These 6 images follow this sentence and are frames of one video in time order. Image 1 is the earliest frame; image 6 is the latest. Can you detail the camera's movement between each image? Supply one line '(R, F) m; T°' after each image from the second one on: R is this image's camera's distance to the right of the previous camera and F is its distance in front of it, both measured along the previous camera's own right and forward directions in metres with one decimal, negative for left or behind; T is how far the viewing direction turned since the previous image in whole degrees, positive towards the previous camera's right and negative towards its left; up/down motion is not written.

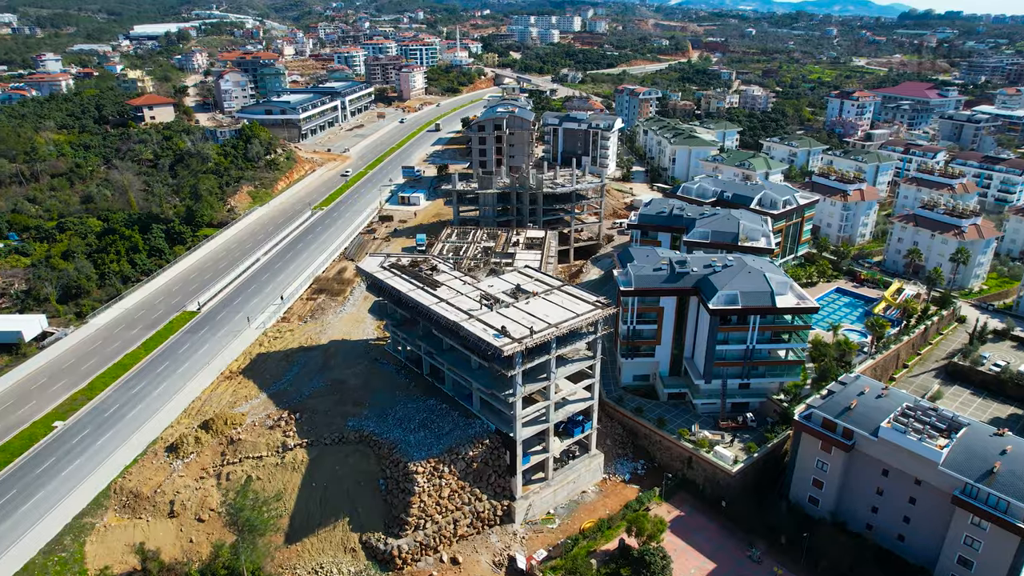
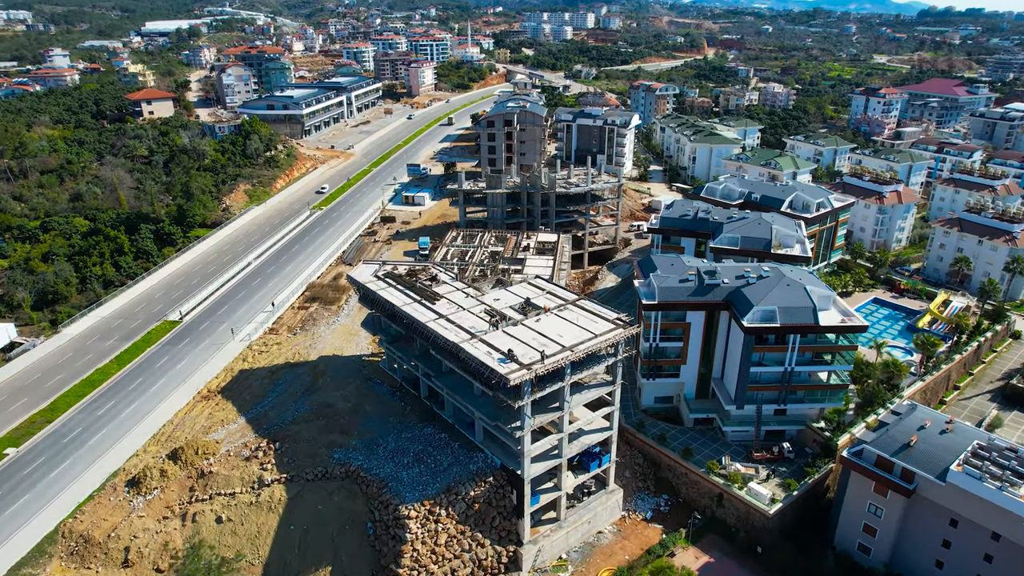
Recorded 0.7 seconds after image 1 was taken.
(+0.1, +5.1) m; -1°
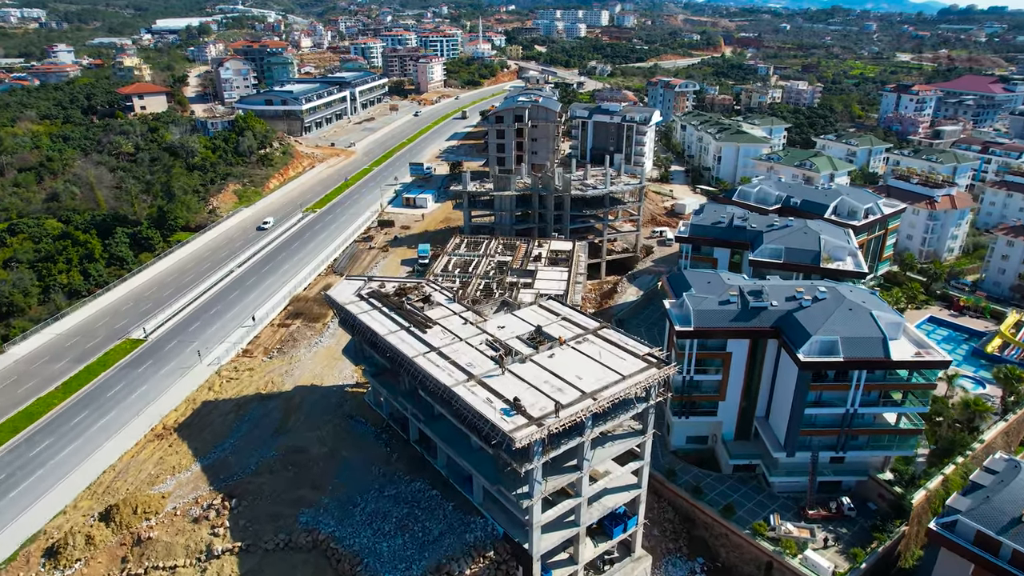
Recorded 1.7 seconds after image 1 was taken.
(+0.1, +6.8) m; -1°
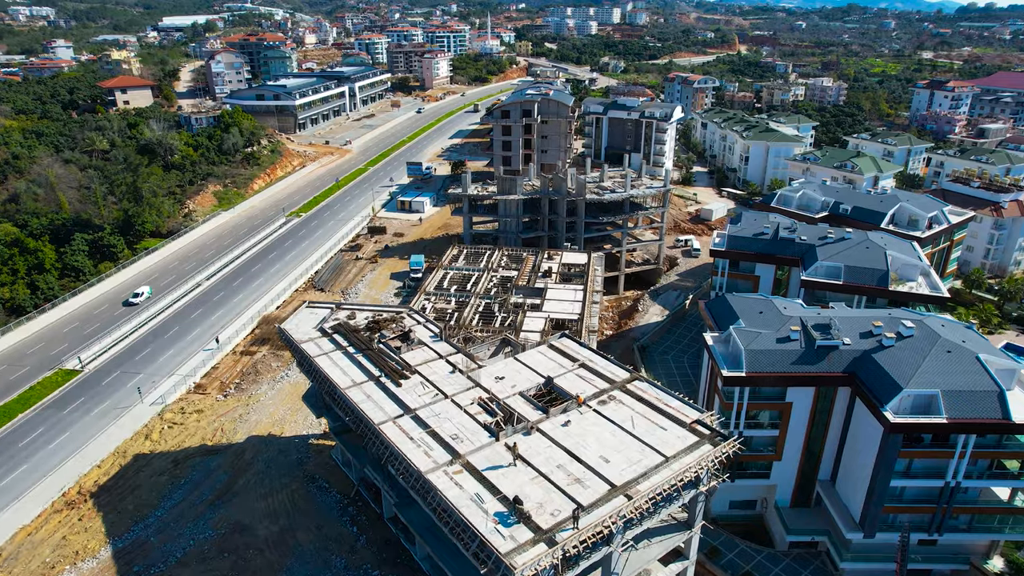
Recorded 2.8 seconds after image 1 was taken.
(+0.2, +7.7) m; -1°
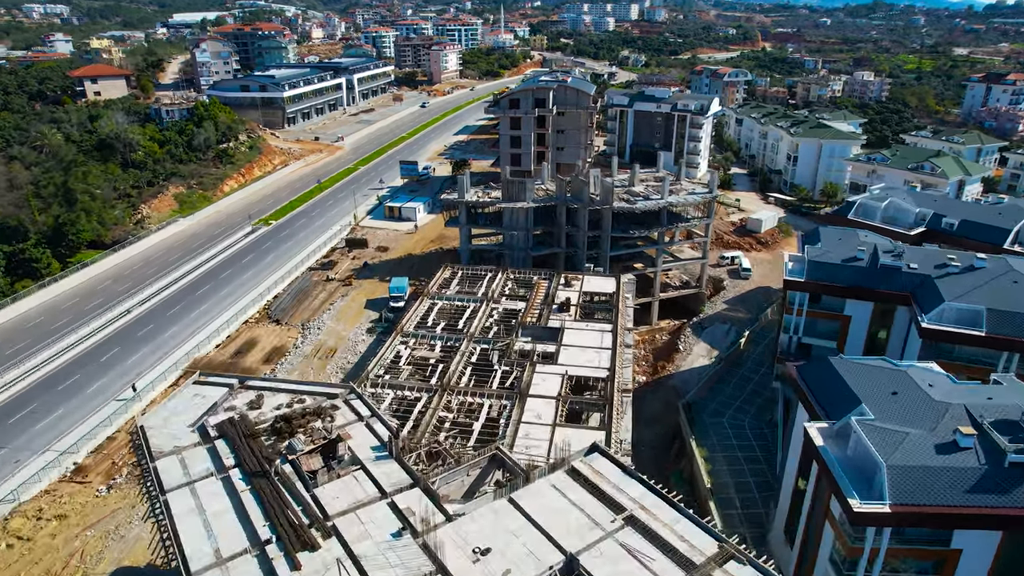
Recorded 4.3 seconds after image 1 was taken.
(+0.4, +11.2) m; -1°
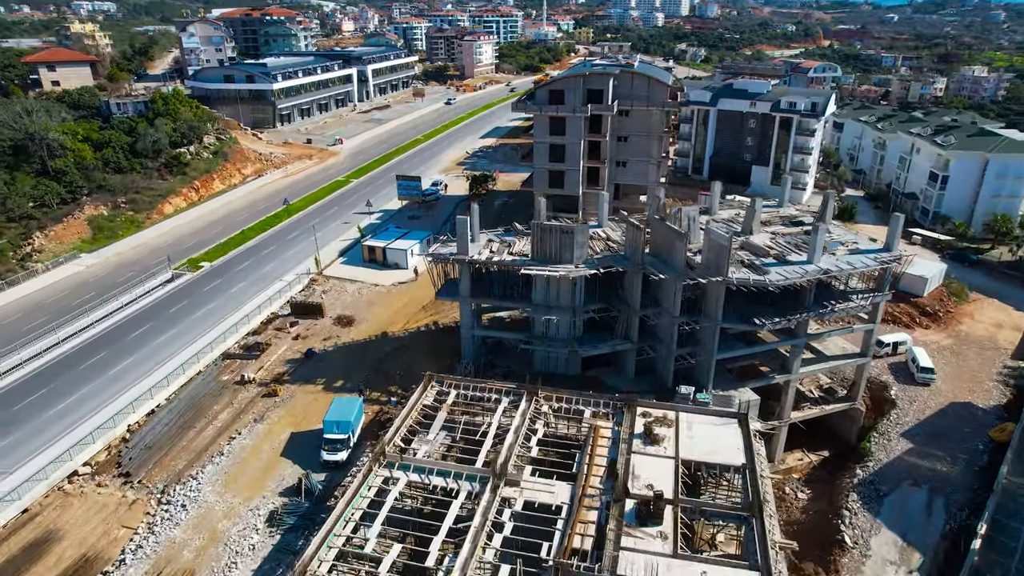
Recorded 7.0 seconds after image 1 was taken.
(0.0, +18.8) m; -3°
